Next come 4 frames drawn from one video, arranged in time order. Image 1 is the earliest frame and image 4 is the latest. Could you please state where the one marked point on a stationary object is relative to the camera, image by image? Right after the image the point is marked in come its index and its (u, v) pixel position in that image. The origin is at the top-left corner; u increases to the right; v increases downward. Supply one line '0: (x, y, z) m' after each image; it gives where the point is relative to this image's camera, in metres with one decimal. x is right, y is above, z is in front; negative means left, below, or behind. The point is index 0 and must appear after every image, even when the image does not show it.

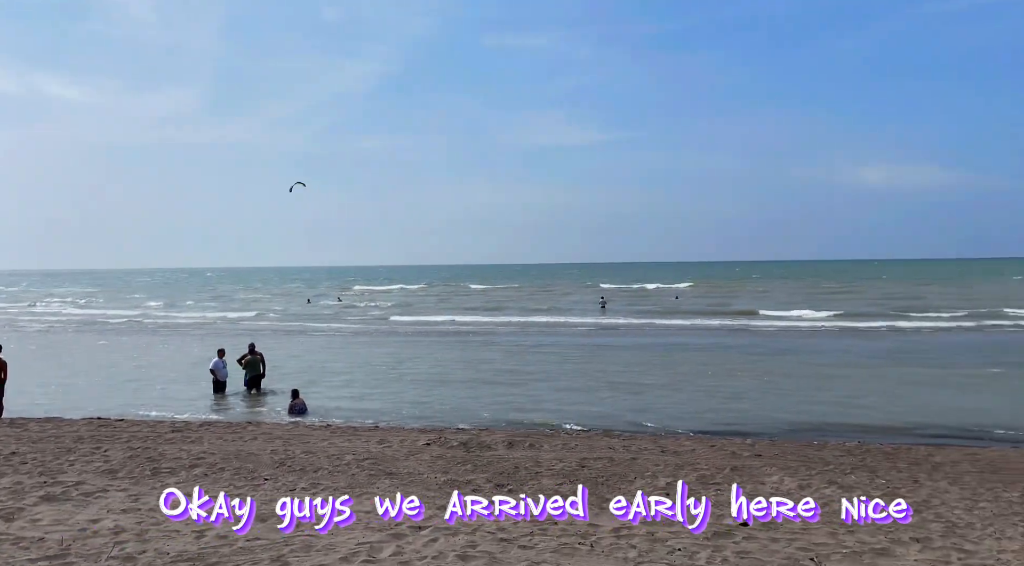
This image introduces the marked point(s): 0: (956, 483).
0: (+4.1, -1.8, +8.3) m
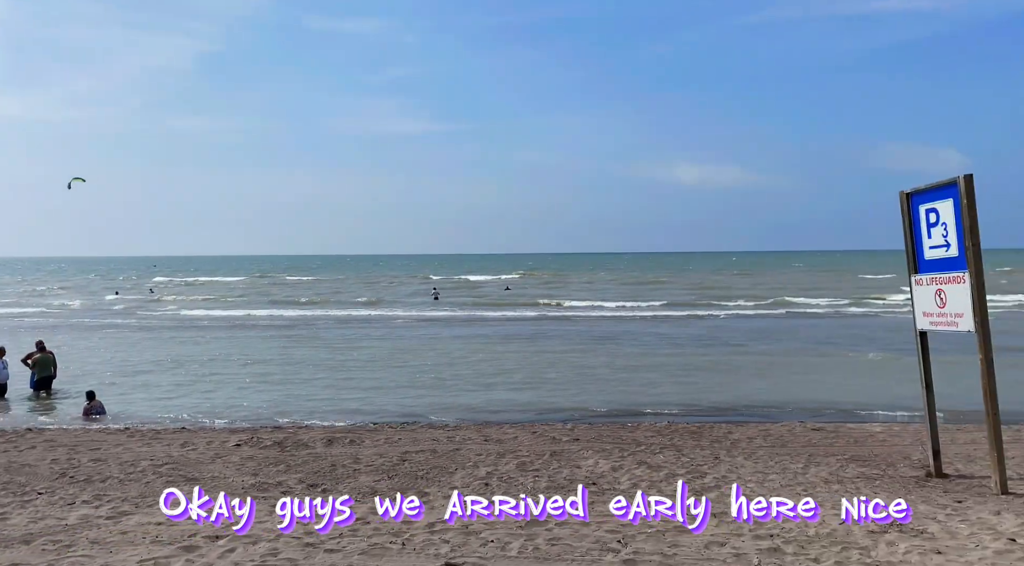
0: (+2.4, -1.7, +8.9) m
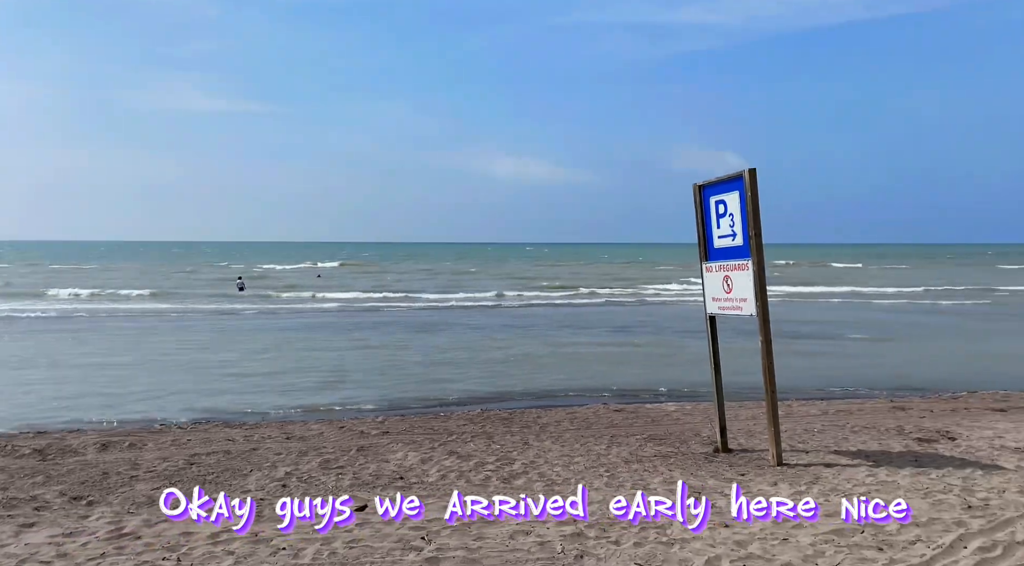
0: (+0.5, -1.6, +9.0) m
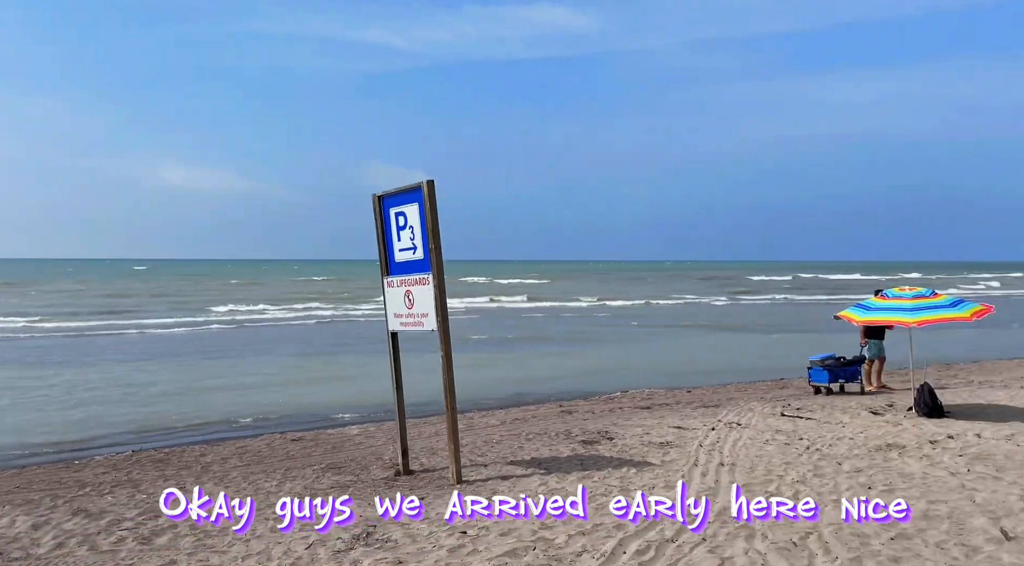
0: (-2.6, -1.8, +8.1) m
